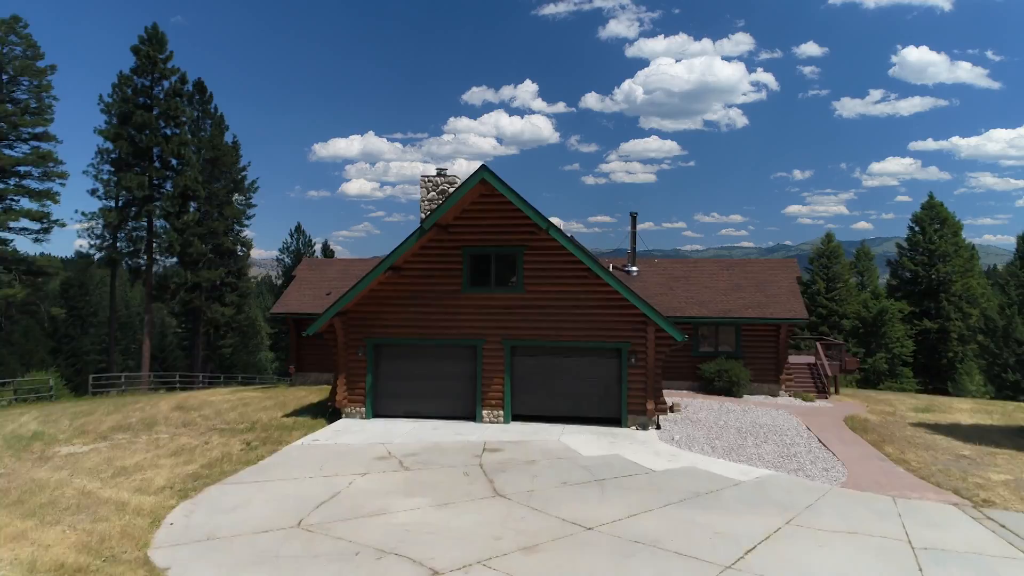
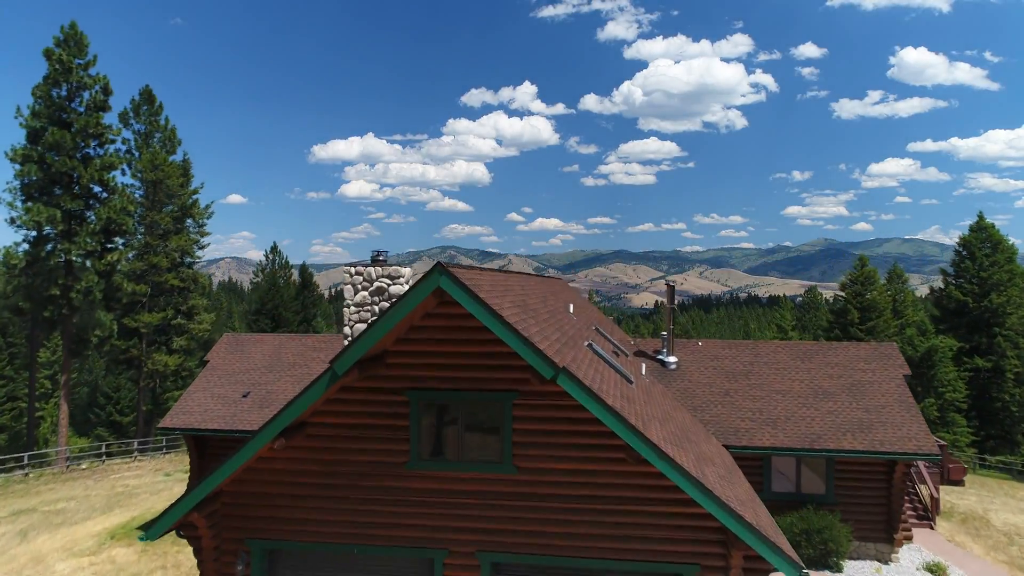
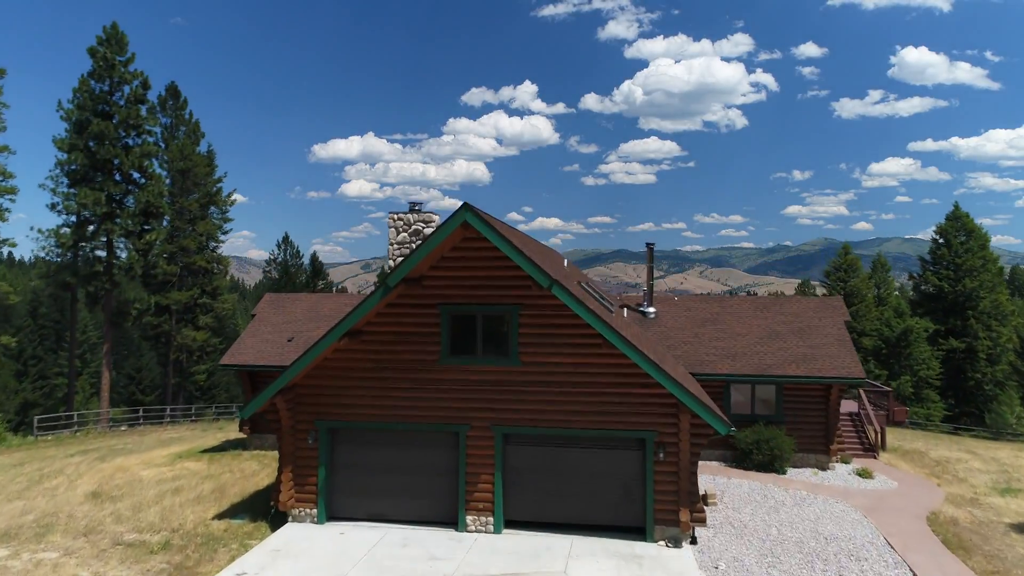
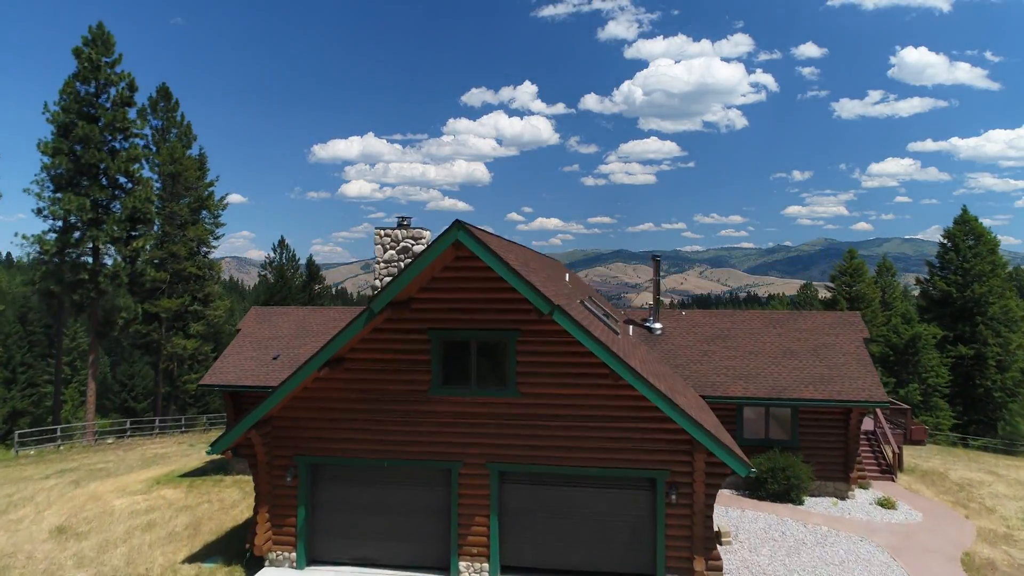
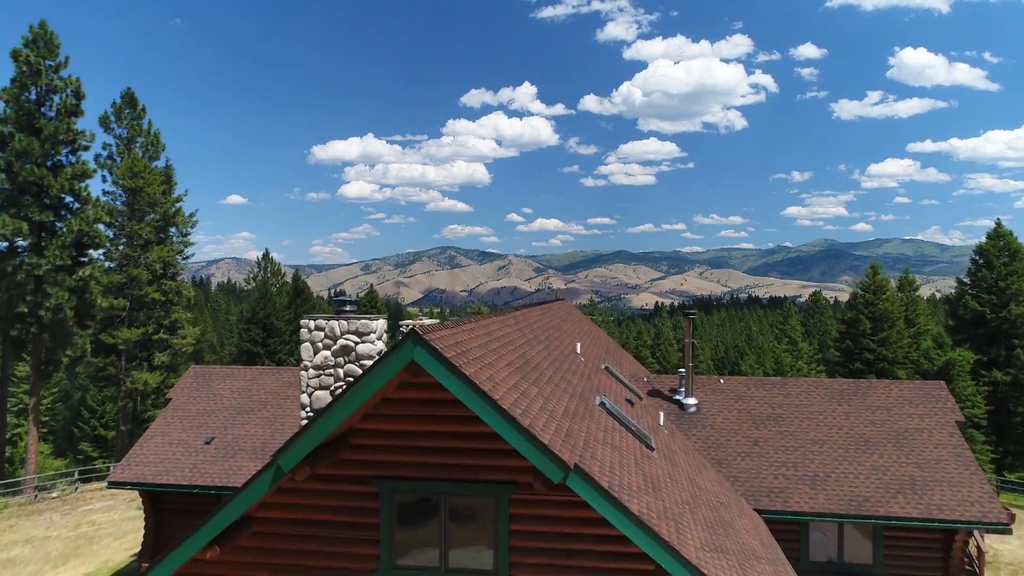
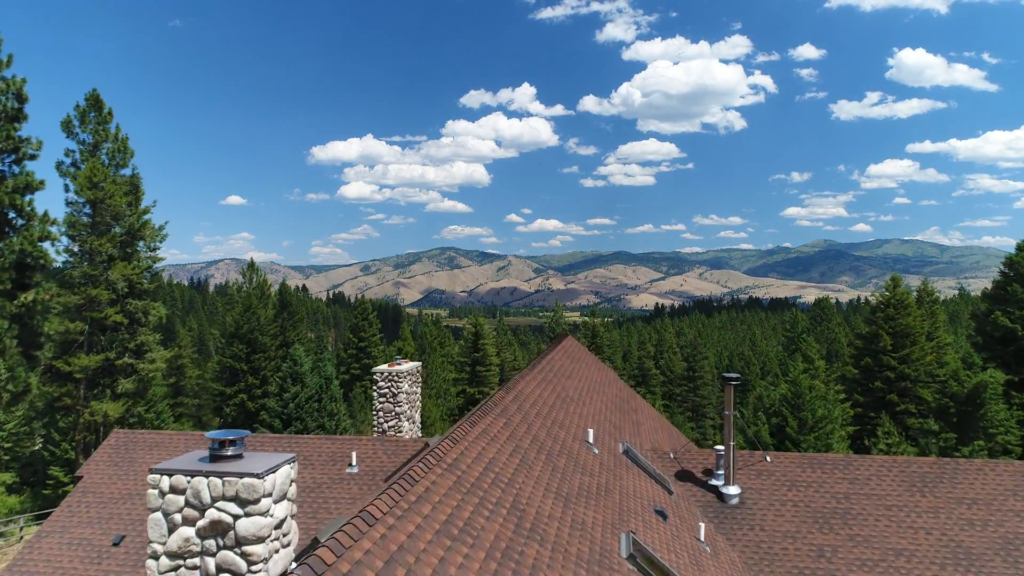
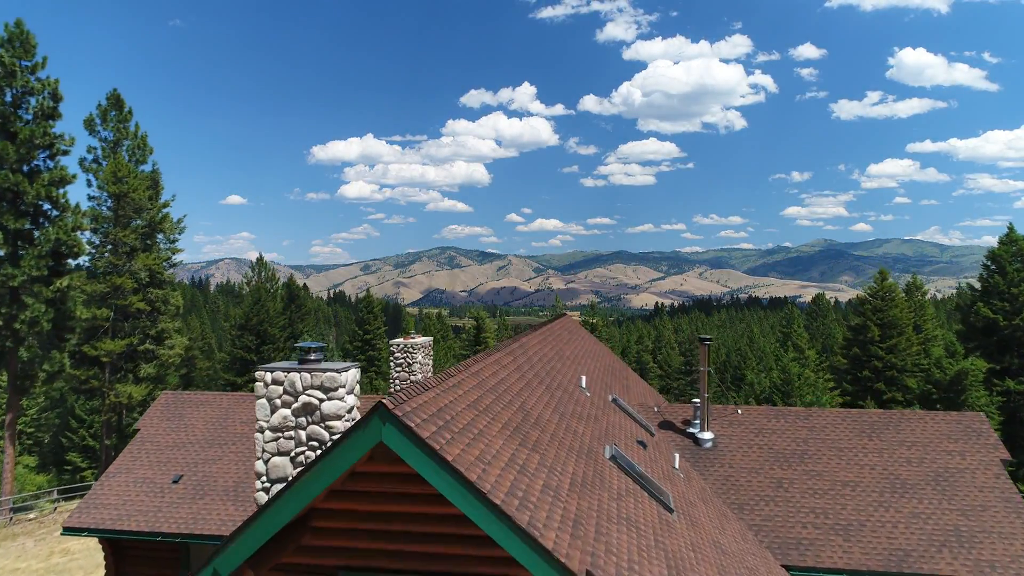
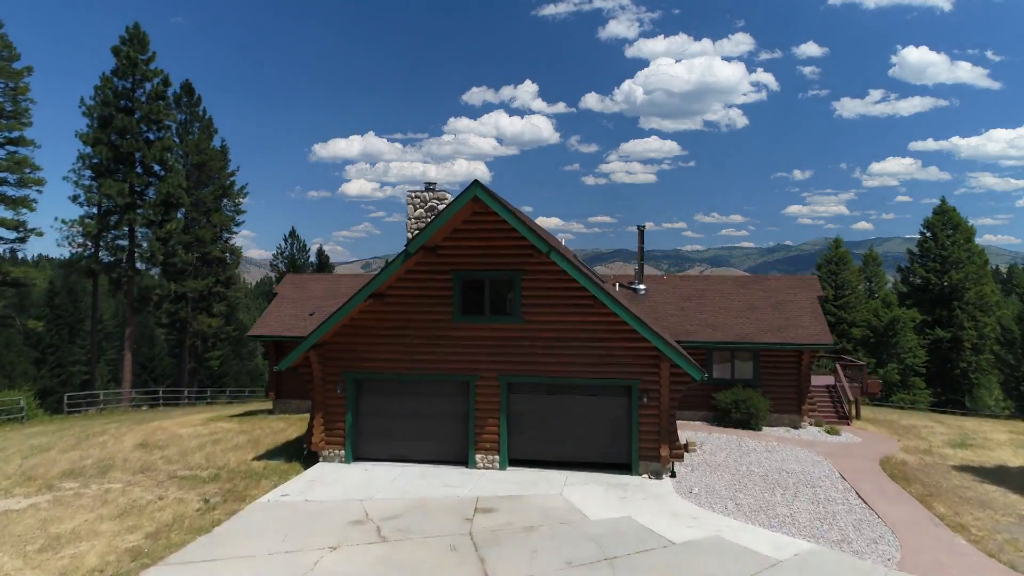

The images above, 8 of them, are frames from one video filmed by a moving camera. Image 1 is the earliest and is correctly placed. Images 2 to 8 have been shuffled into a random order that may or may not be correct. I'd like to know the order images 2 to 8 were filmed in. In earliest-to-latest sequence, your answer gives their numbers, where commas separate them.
8, 3, 4, 2, 5, 7, 6
